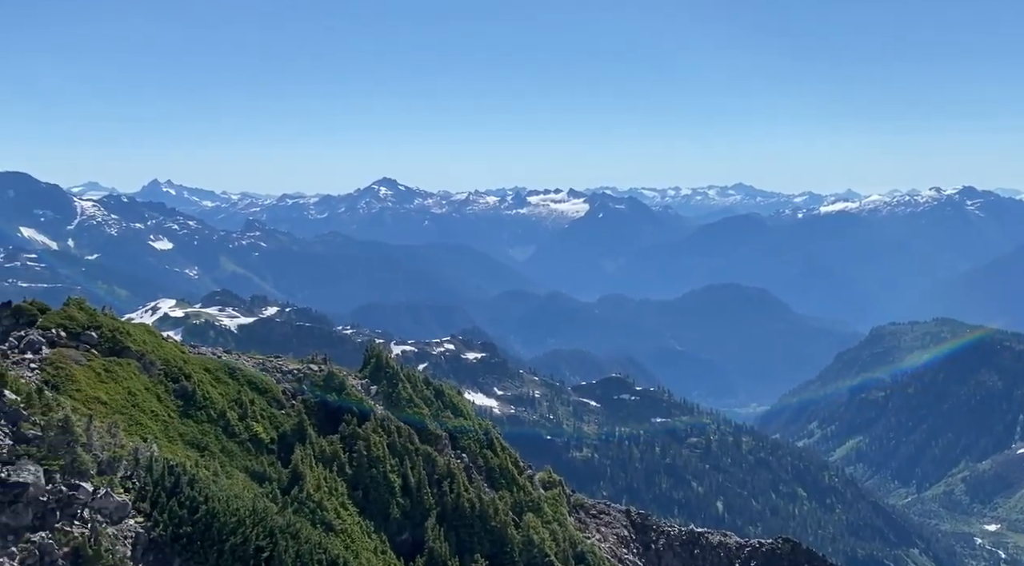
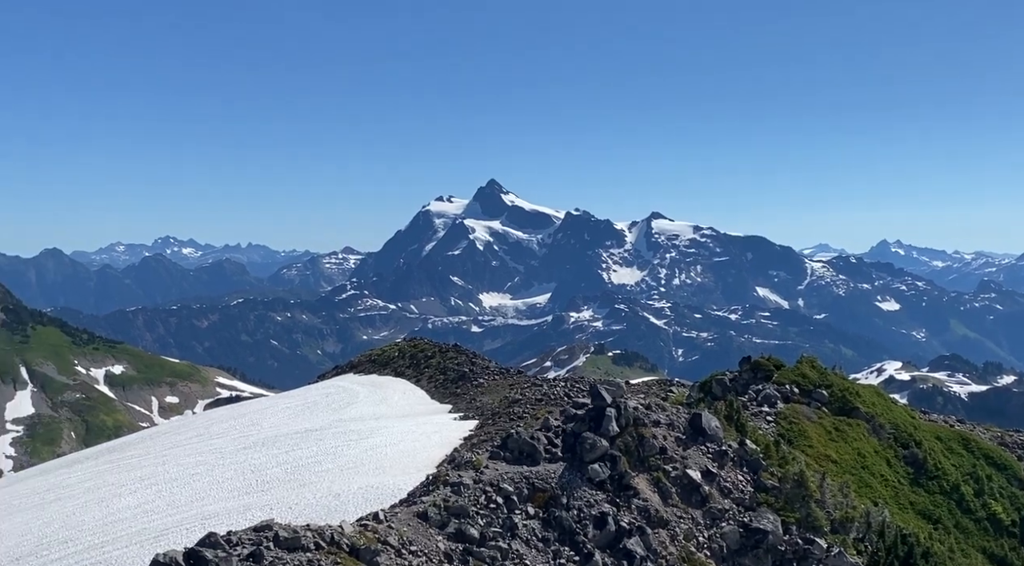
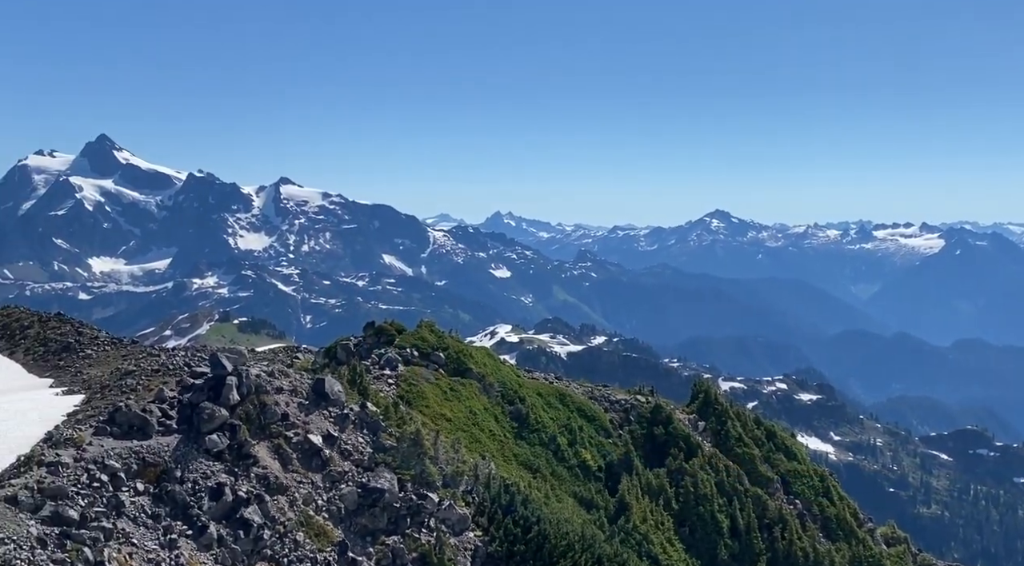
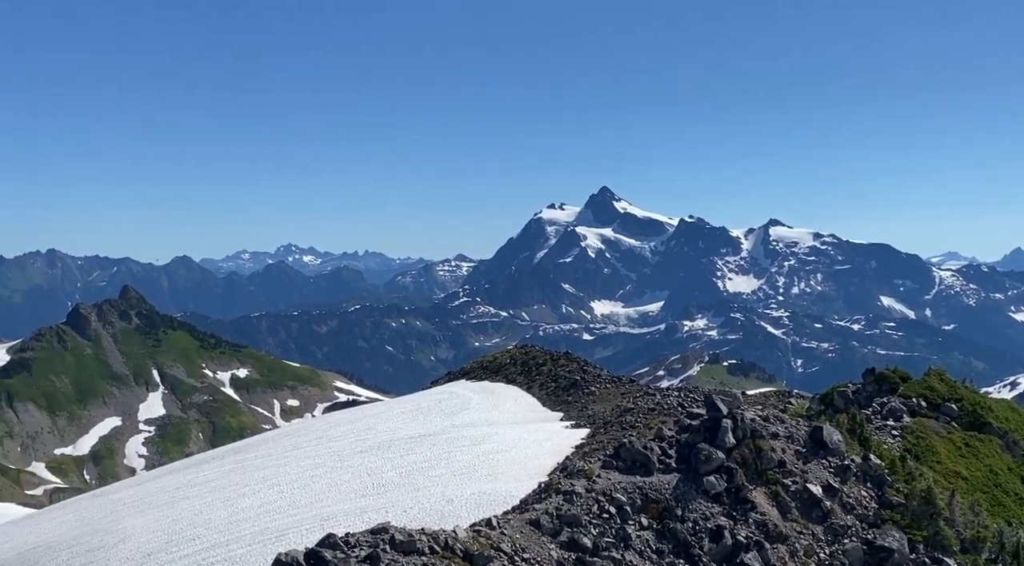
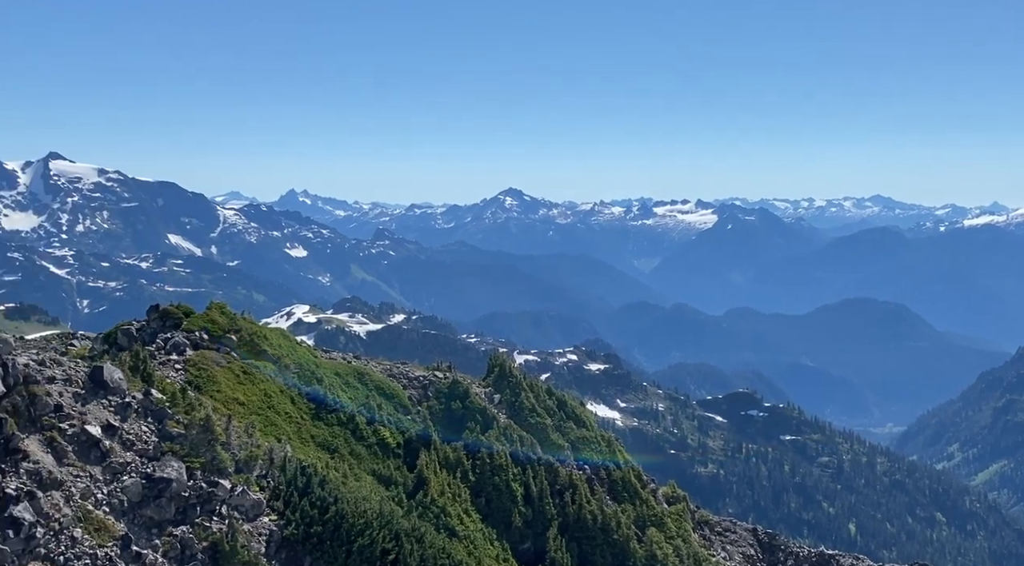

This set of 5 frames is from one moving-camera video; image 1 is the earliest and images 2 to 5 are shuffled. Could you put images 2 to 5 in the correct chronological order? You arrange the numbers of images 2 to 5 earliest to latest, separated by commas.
5, 3, 2, 4
